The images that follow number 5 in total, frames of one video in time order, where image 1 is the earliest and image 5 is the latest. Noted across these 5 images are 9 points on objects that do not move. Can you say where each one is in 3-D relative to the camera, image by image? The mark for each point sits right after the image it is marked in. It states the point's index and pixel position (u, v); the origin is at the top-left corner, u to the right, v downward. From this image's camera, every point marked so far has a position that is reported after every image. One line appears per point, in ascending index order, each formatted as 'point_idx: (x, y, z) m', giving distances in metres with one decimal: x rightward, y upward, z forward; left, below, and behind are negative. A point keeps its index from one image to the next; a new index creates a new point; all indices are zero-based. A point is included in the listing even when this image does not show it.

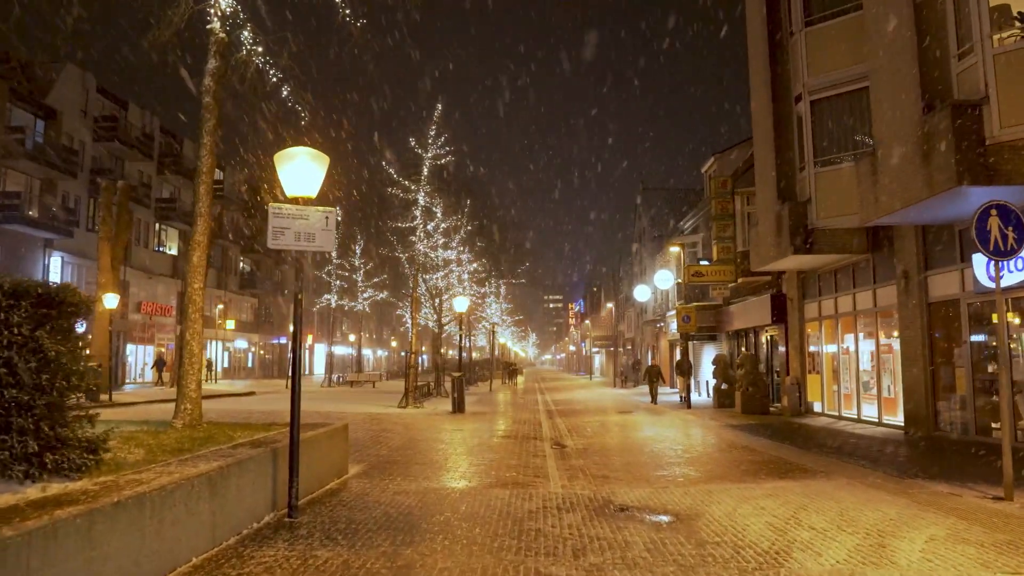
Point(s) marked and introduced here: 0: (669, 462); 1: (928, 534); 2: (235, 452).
0: (+2.5, -2.7, +11.3) m
1: (+3.6, -2.1, +6.2) m
2: (-2.7, -1.6, +6.9) m
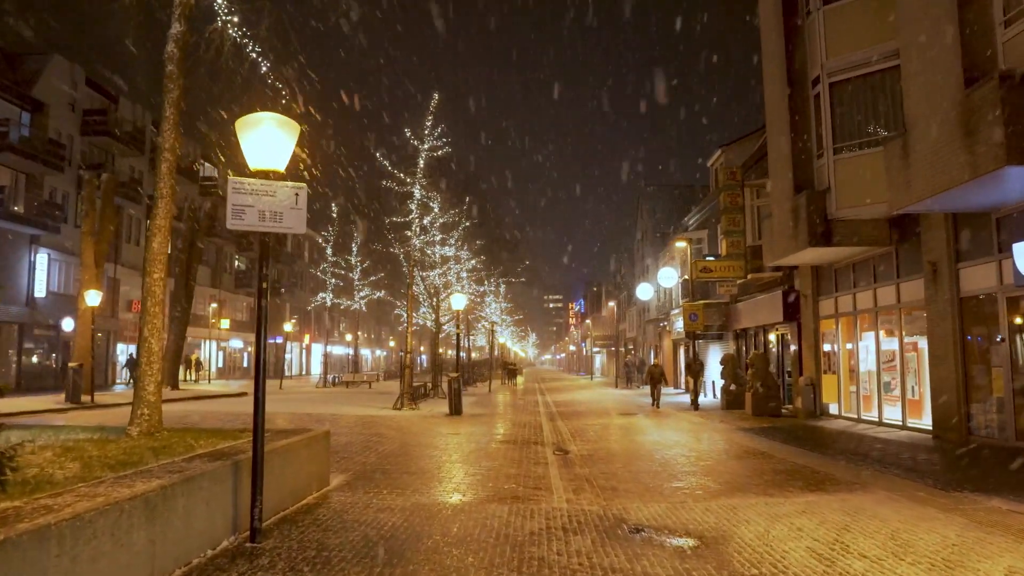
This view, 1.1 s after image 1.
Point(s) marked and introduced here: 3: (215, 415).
0: (+2.5, -2.6, +10.4) m
1: (+3.6, -2.0, +5.3) m
2: (-2.7, -1.5, +6.0) m
3: (-8.2, -3.5, +19.8) m
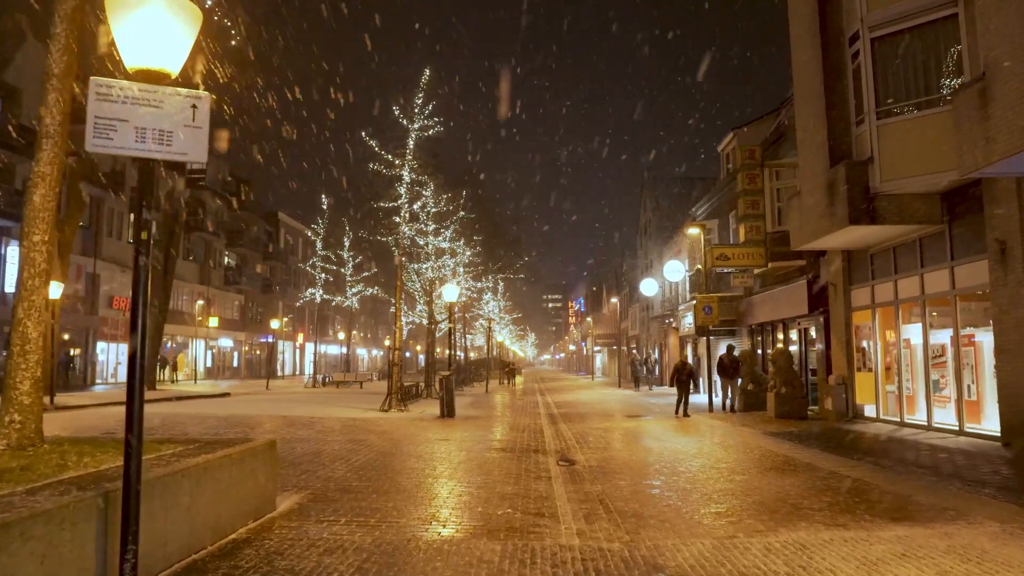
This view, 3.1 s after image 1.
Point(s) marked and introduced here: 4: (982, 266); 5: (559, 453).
0: (+2.4, -2.4, +8.4) m
1: (+3.6, -1.7, +3.3) m
2: (-2.7, -1.2, +4.0) m
3: (-8.3, -3.2, +17.9) m
4: (+7.9, +0.4, +12.1) m
5: (+0.8, -2.8, +12.0) m
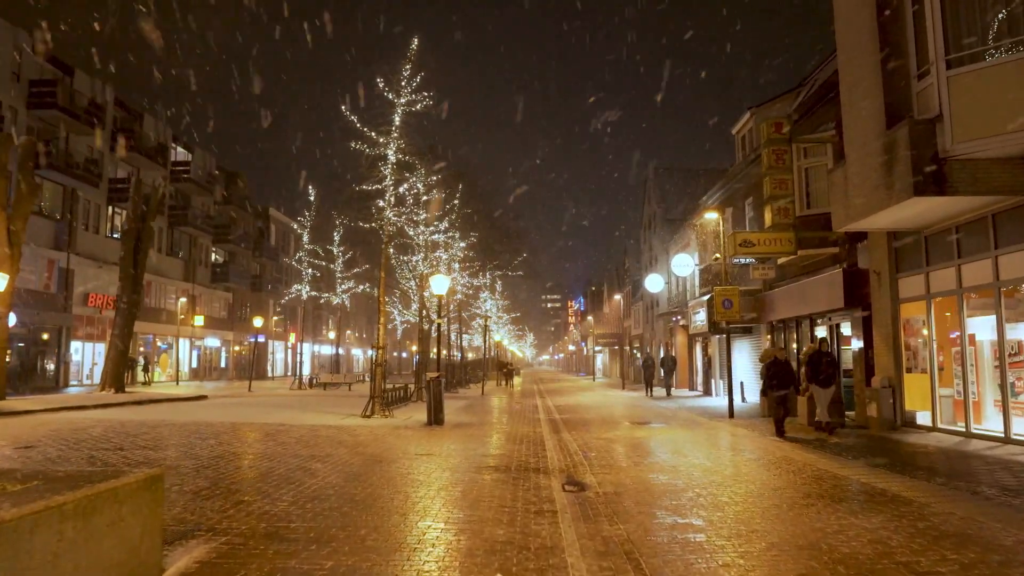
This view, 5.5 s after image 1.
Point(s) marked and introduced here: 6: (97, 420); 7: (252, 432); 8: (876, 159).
0: (+2.4, -2.1, +6.2) m
1: (+3.5, -1.5, +1.1) m
2: (-2.8, -0.9, +1.8) m
3: (-8.3, -3.0, +15.6) m
4: (+7.8, +0.6, +9.9) m
5: (+0.7, -2.5, +9.8) m
6: (-9.6, -3.1, +16.6) m
7: (-5.5, -3.0, +15.3) m
8: (+6.1, +2.1, +11.9) m
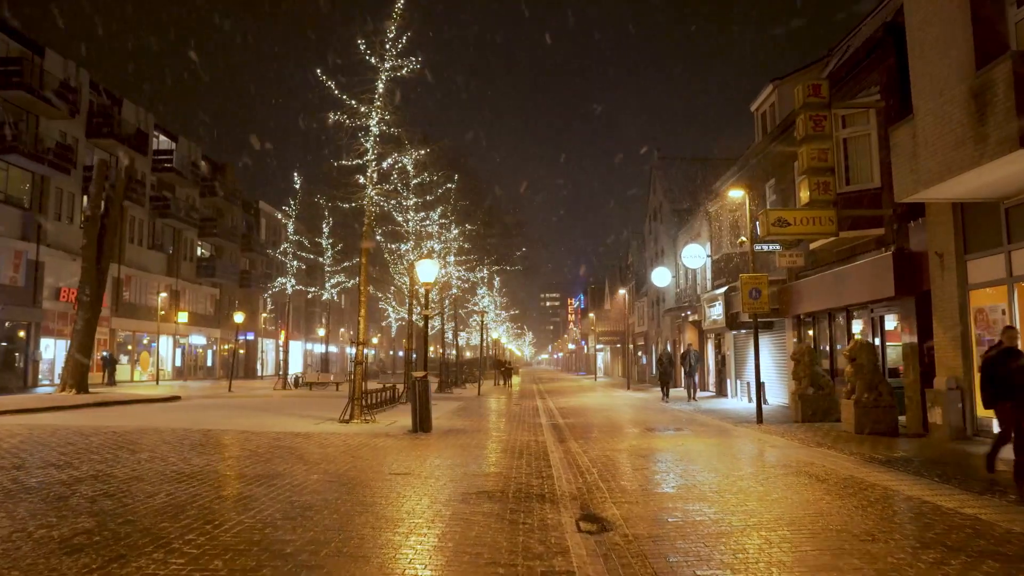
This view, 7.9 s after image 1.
0: (+2.4, -1.8, +3.9) m
1: (+3.5, -1.2, -1.1) m
2: (-2.8, -0.7, -0.5) m
3: (-8.4, -2.7, +13.3) m
4: (+7.8, +0.9, +7.6) m
5: (+0.7, -2.3, +7.5) m
6: (-9.6, -2.8, +14.3) m
7: (-5.6, -2.8, +13.0) m
8: (+6.0, +2.4, +9.7) m
